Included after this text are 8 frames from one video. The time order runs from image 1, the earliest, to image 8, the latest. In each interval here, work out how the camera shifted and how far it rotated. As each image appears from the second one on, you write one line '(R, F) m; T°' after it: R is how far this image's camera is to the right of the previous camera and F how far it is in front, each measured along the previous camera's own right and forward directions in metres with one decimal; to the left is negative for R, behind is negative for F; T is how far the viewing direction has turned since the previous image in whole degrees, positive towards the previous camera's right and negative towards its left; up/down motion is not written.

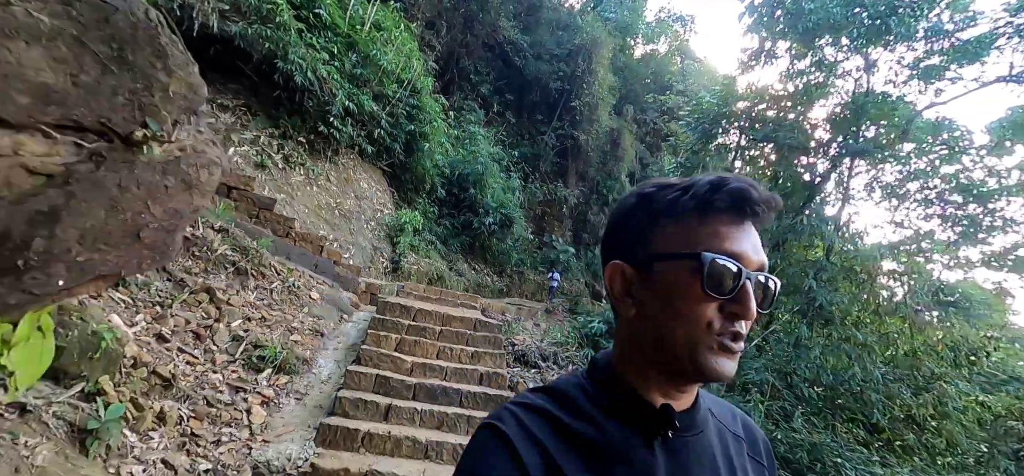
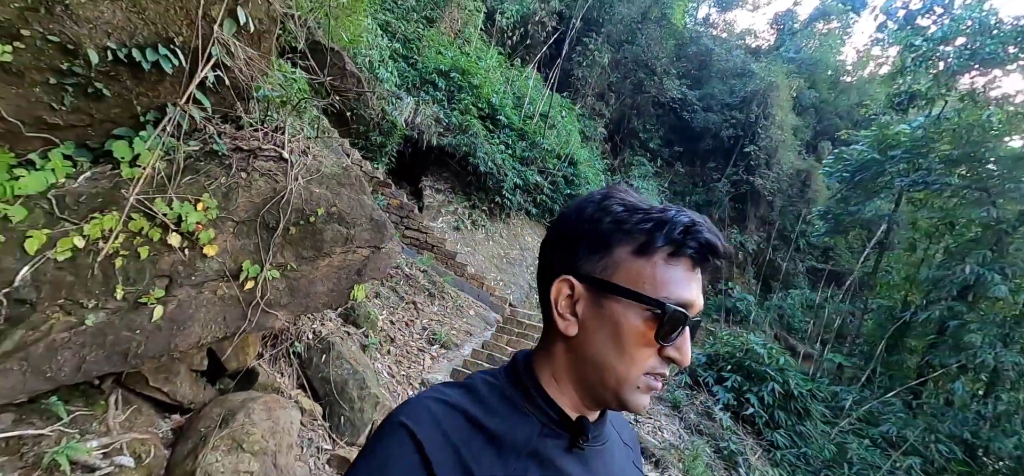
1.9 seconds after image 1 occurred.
(+1.2, -1.5) m; -24°
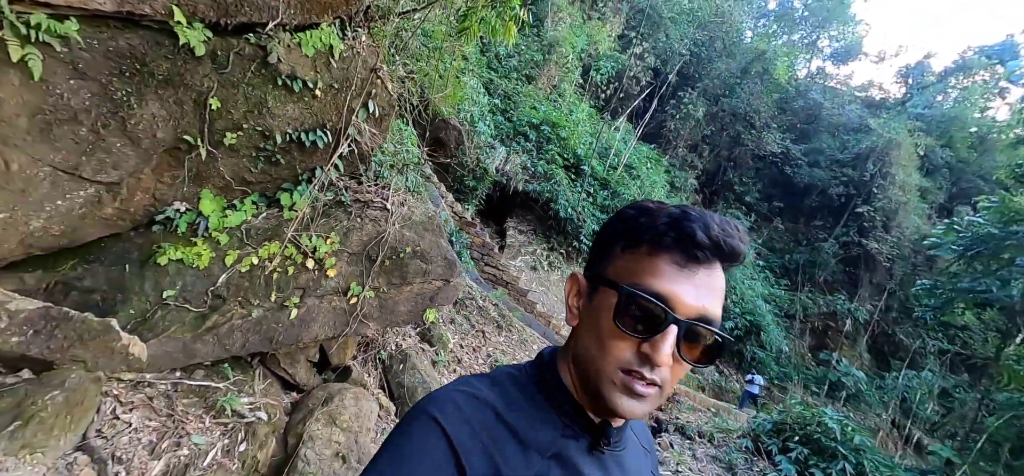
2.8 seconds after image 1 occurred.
(+0.3, -0.6) m; -11°
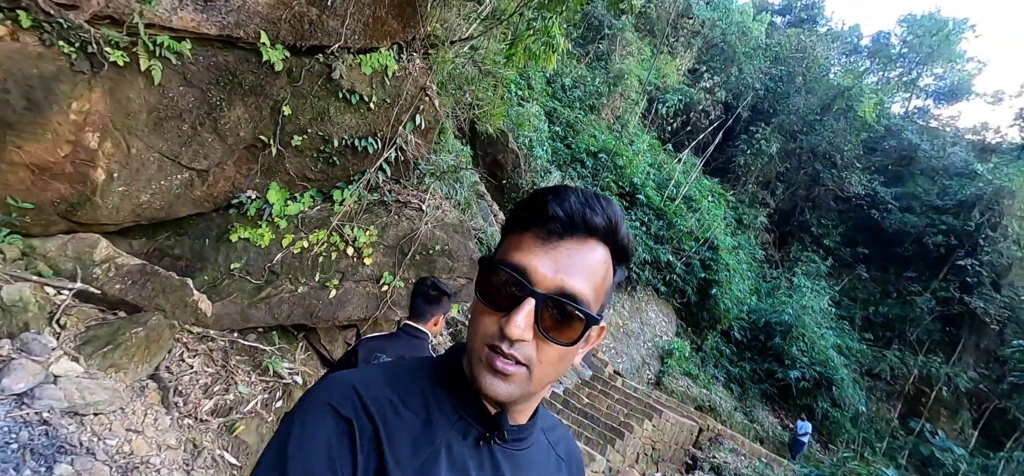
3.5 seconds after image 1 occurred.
(+0.3, -0.2) m; -8°
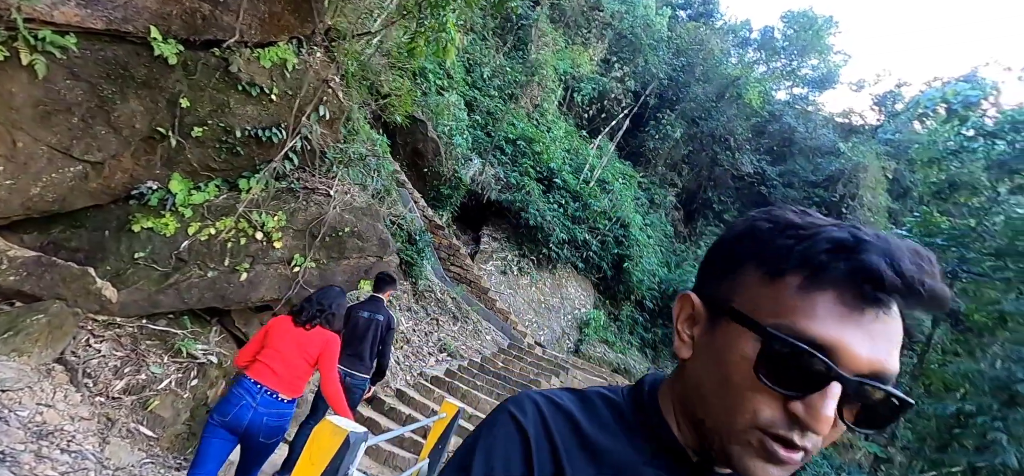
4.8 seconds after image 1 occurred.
(+0.2, -0.4) m; +8°
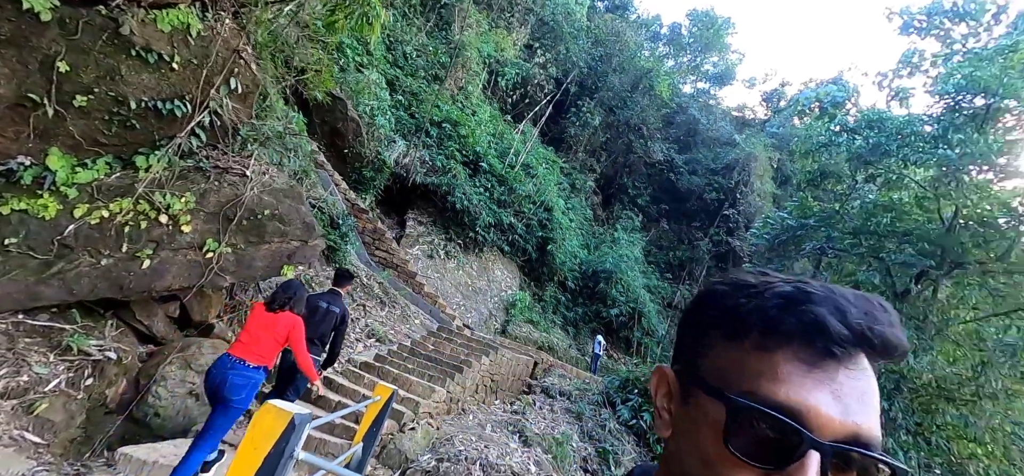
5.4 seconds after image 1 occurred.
(-0.1, 0.0) m; +9°
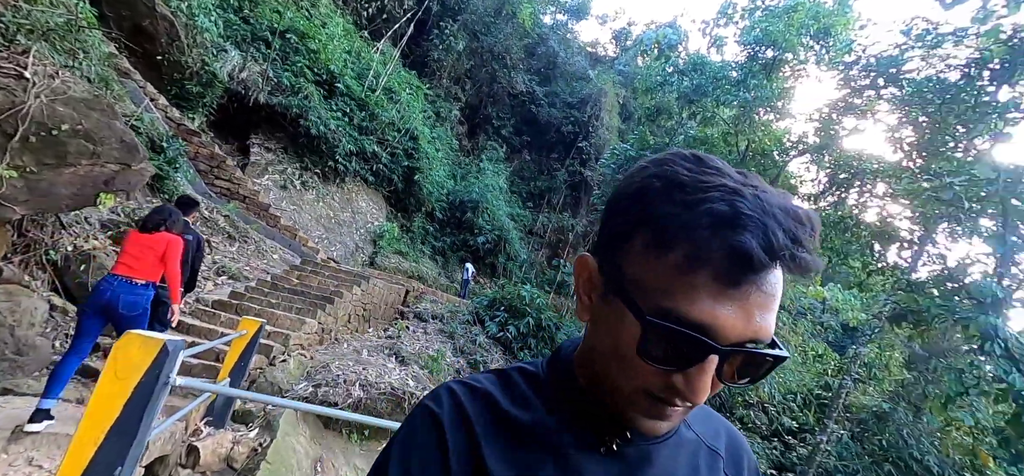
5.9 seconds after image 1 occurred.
(-0.1, 0.0) m; +16°
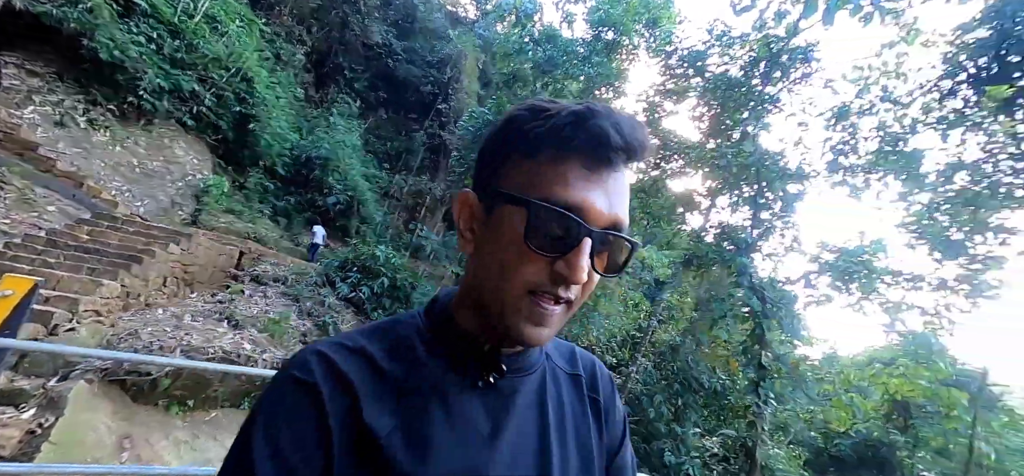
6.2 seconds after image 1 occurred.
(0.0, -0.1) m; +17°
